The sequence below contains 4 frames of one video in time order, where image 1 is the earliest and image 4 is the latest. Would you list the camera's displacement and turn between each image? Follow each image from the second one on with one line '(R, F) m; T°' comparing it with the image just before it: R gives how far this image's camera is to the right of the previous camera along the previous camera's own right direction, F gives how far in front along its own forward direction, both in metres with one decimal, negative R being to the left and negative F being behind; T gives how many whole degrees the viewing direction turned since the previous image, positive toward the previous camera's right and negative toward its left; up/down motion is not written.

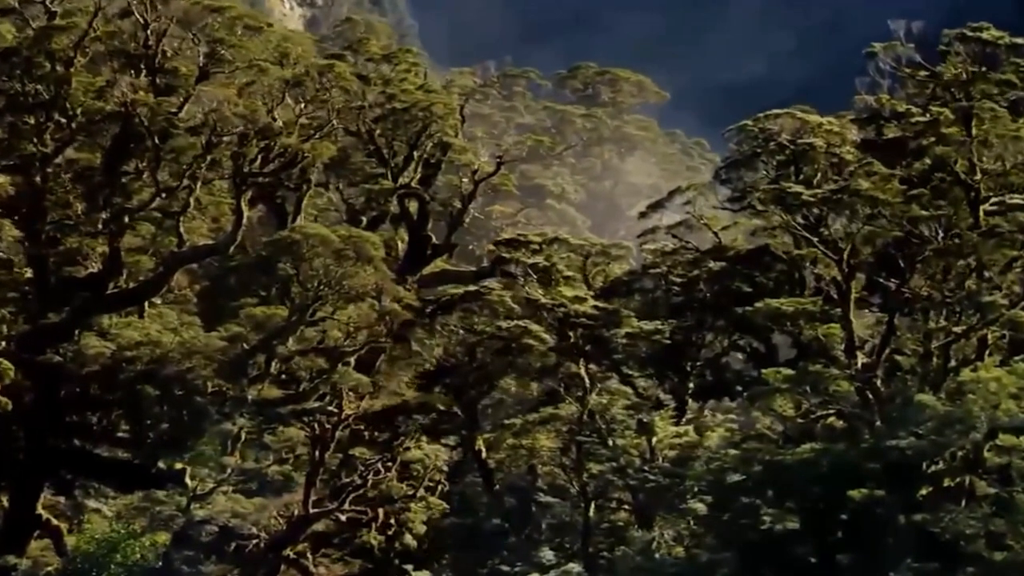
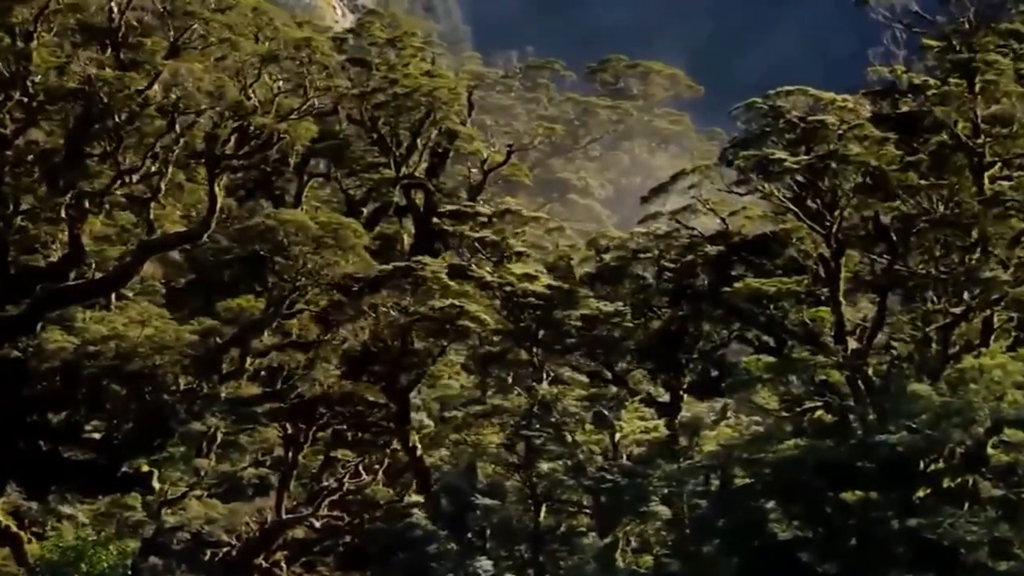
(+0.8, +0.9) m; -3°
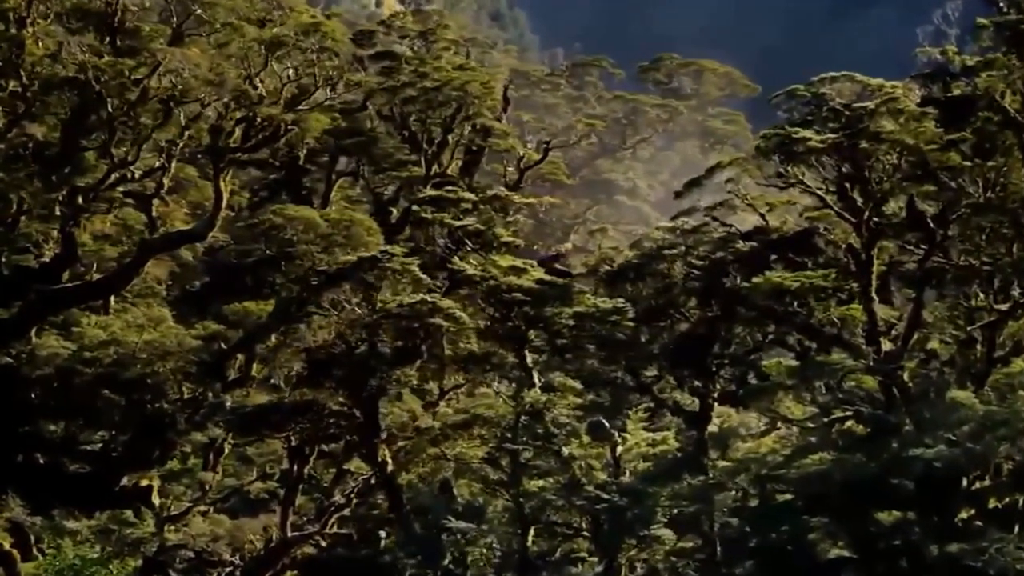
(+0.5, +0.8) m; -3°
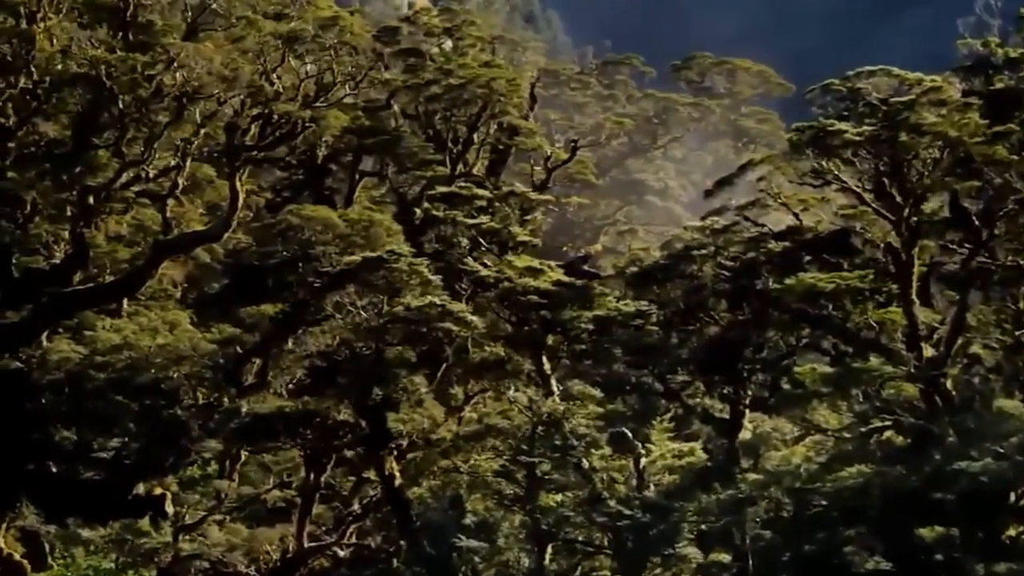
(+0.1, +0.4) m; -2°
